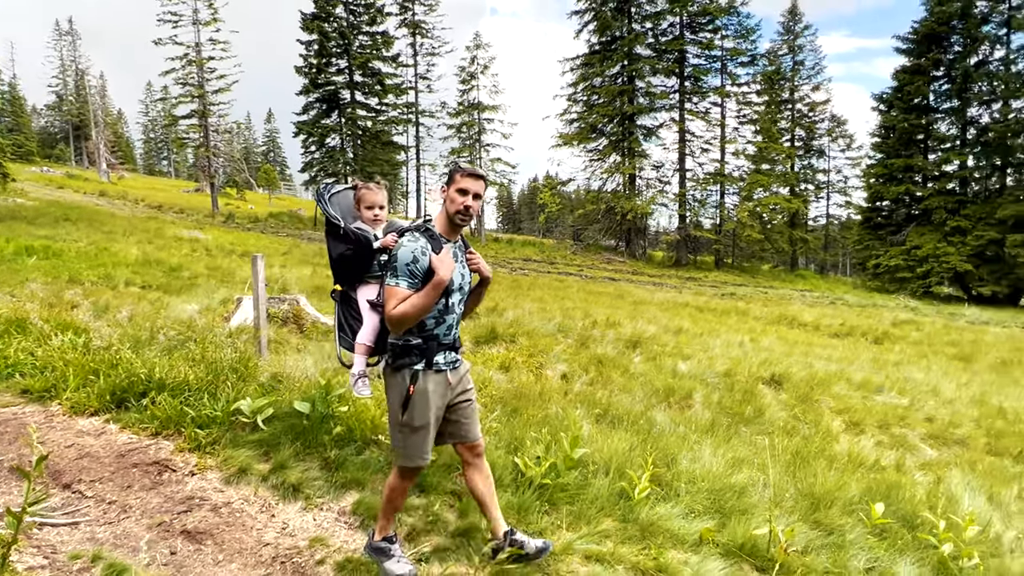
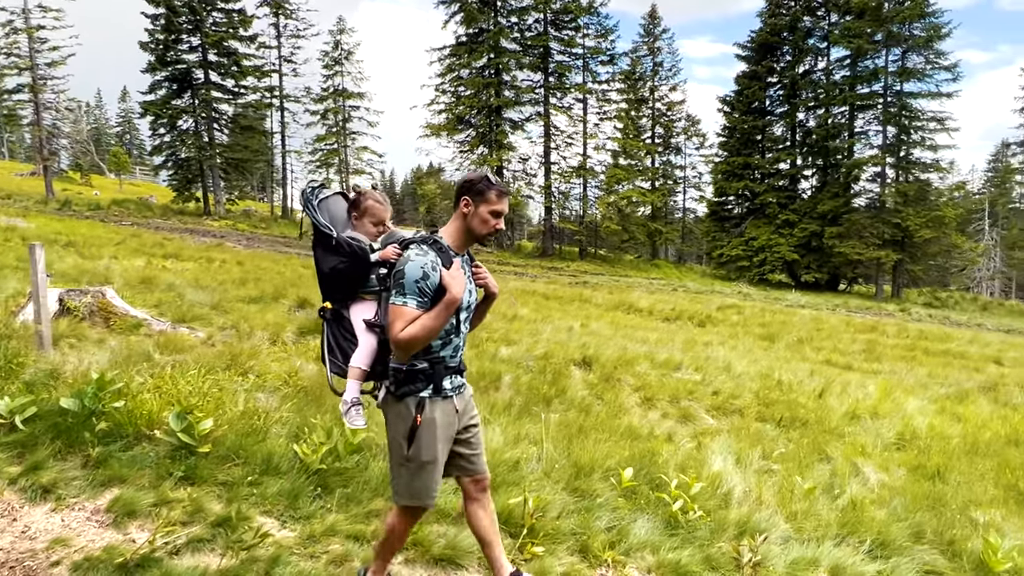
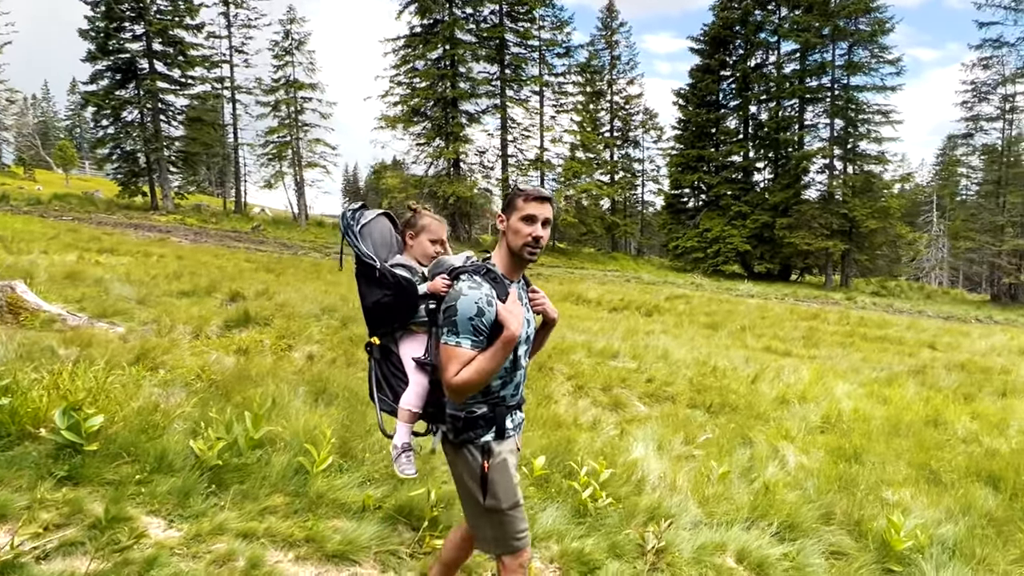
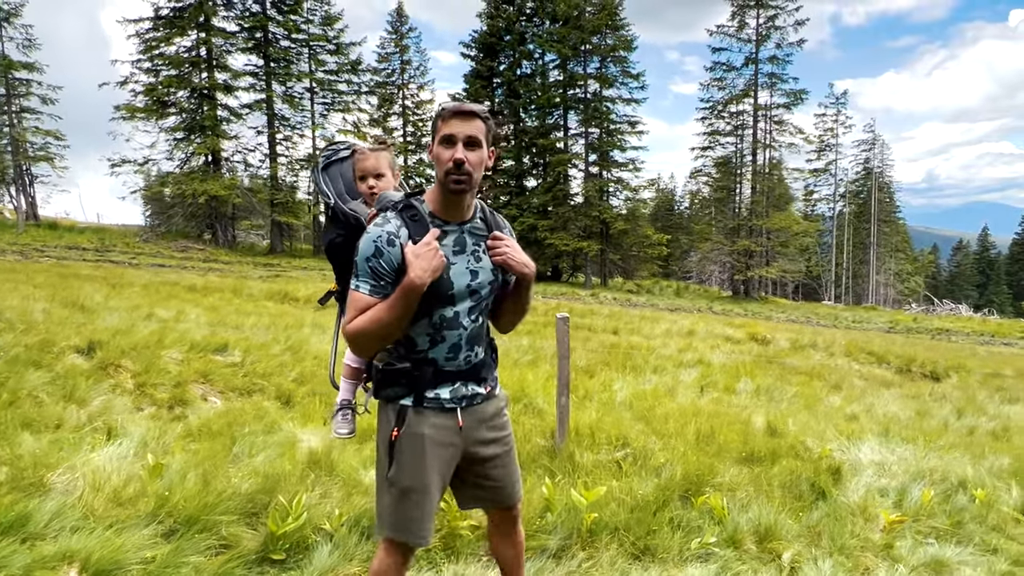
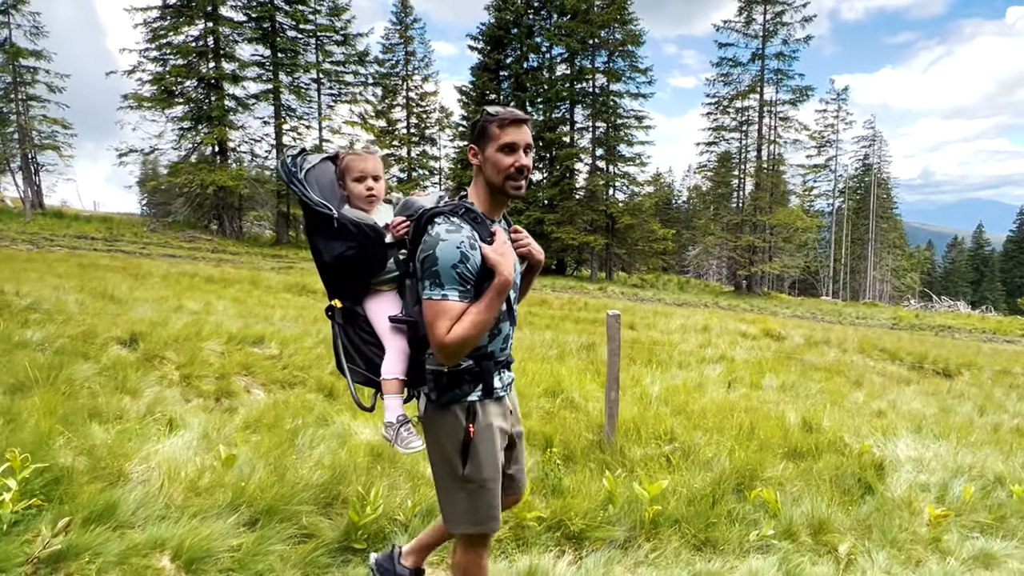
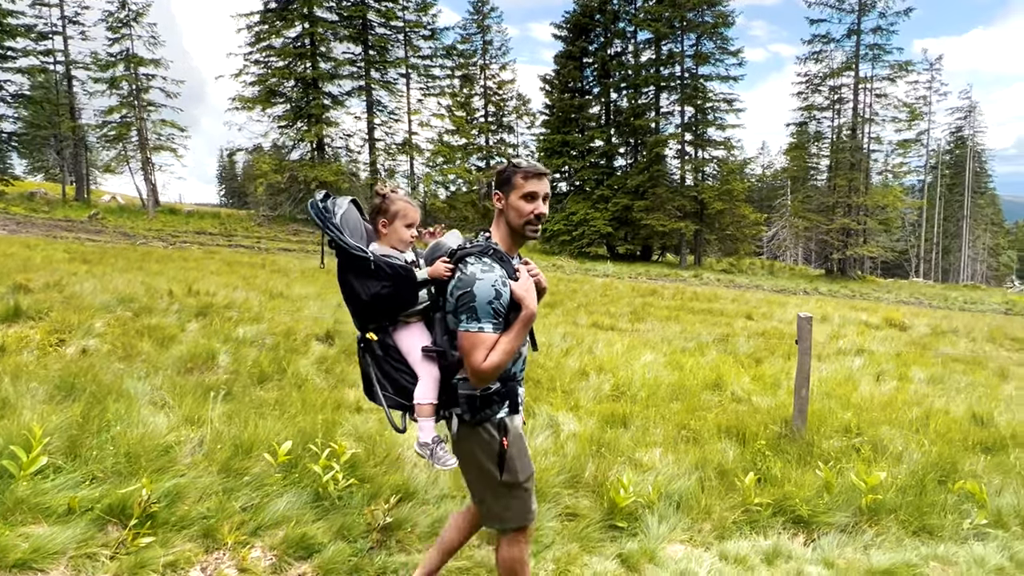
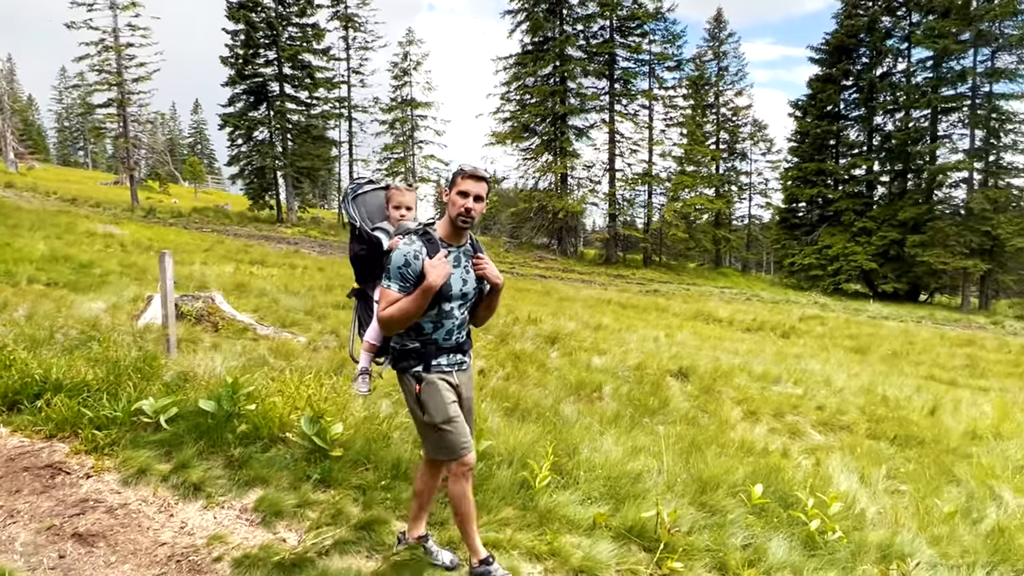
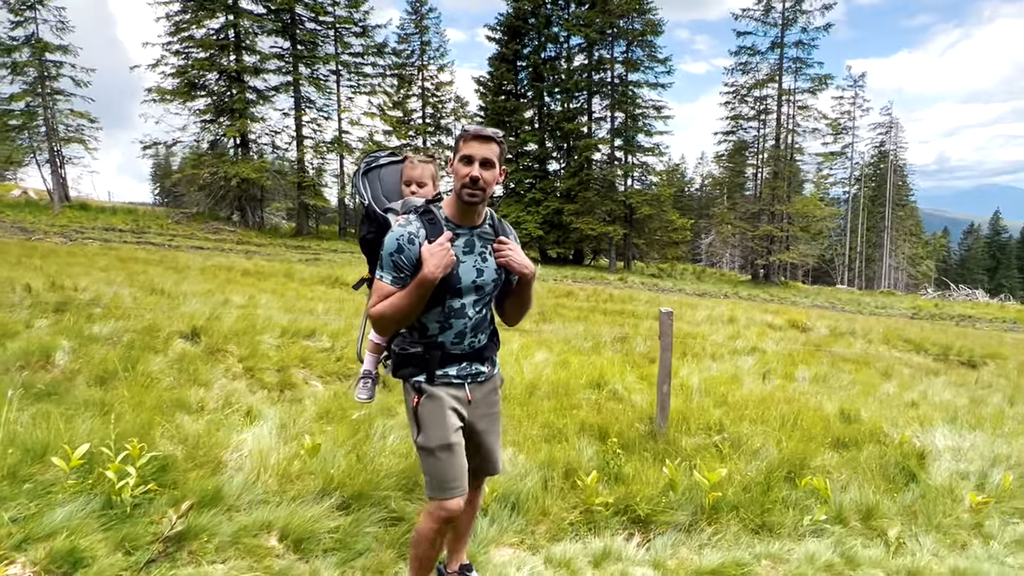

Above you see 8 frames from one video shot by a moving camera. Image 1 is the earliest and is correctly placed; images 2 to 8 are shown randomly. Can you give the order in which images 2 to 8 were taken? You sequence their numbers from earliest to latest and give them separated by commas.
7, 2, 3, 6, 8, 5, 4
